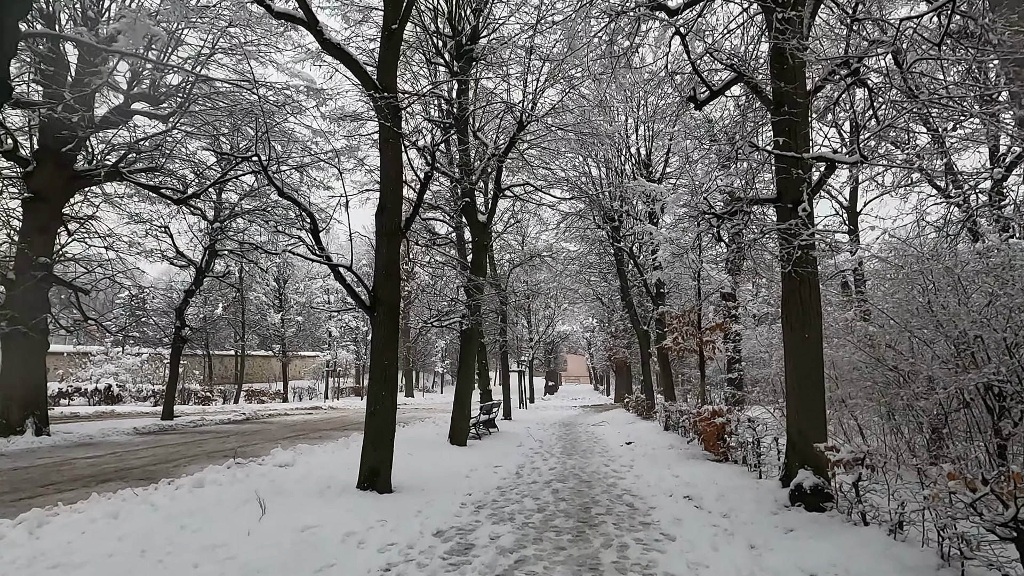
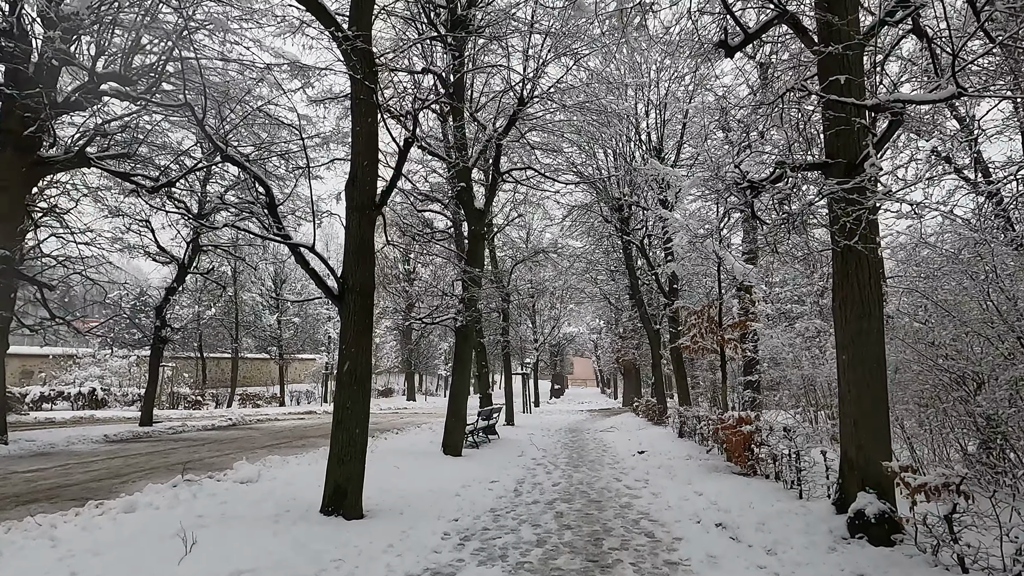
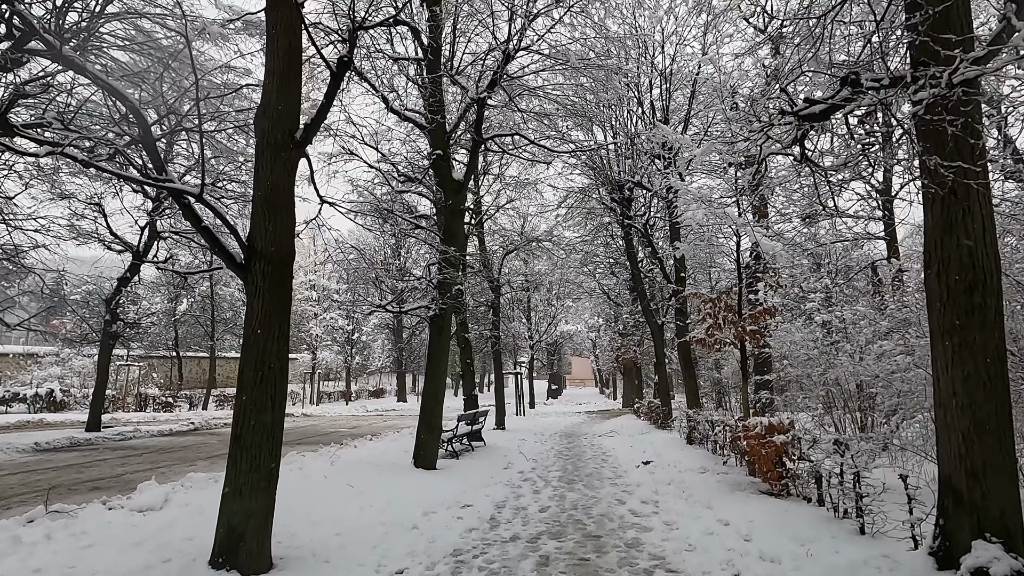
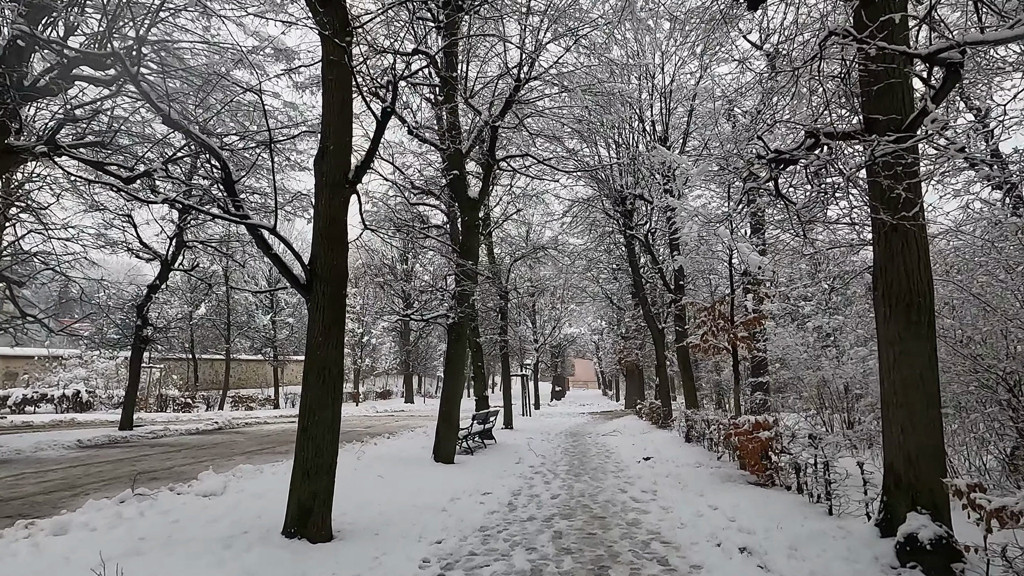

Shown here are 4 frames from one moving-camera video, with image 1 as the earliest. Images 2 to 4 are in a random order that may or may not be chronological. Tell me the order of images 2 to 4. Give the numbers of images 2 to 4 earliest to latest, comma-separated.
2, 4, 3
